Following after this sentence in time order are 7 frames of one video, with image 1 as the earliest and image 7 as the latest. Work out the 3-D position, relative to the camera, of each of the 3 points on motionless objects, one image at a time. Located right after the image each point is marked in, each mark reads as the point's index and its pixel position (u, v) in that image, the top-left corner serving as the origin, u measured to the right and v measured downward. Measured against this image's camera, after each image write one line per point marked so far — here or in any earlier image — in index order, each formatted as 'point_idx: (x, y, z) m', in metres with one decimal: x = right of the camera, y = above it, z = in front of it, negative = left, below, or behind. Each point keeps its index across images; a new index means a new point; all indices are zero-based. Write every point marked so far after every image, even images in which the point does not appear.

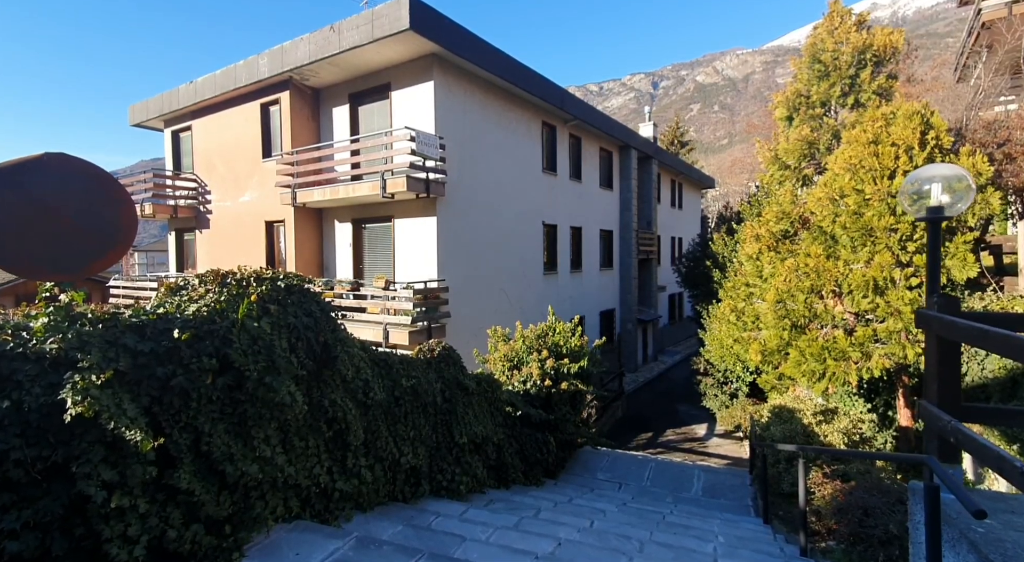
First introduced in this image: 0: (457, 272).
0: (-1.2, +0.2, +13.6) m
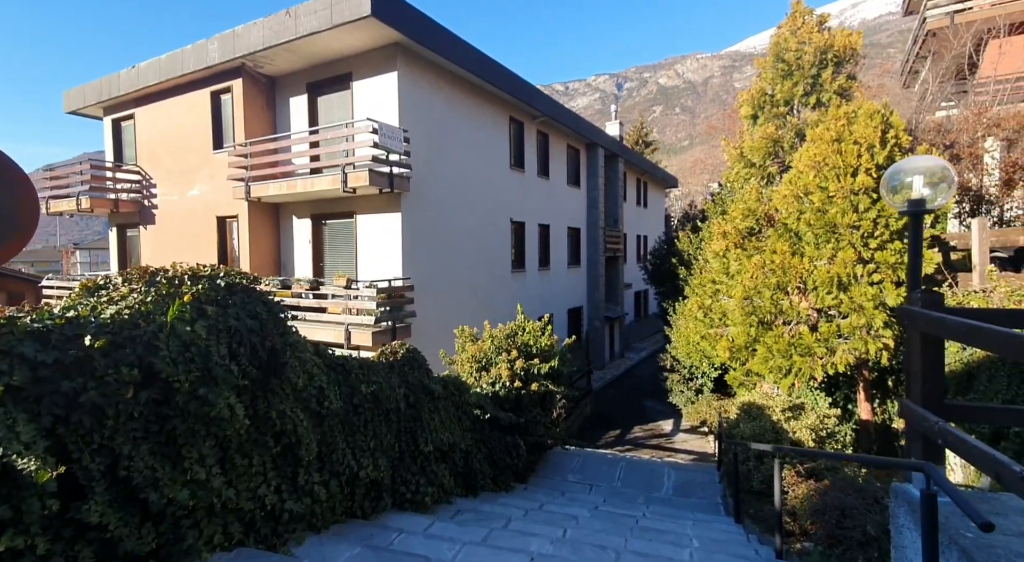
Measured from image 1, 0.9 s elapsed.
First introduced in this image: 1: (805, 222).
0: (-2.0, +0.3, +13.2) m
1: (+4.2, +0.9, +8.1) m
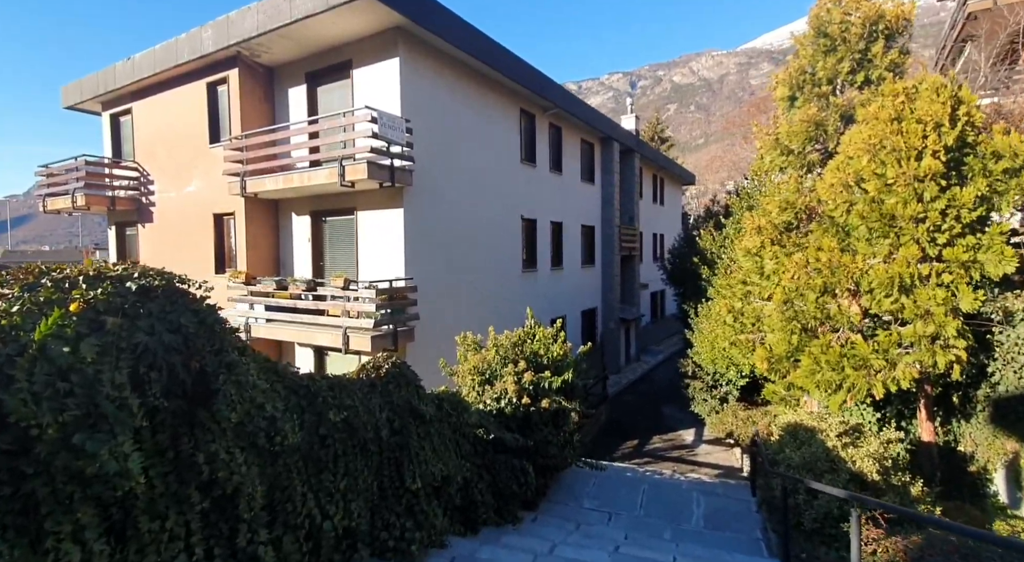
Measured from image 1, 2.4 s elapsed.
0: (-1.8, +0.3, +12.3) m
1: (+4.3, +0.8, +7.1) m
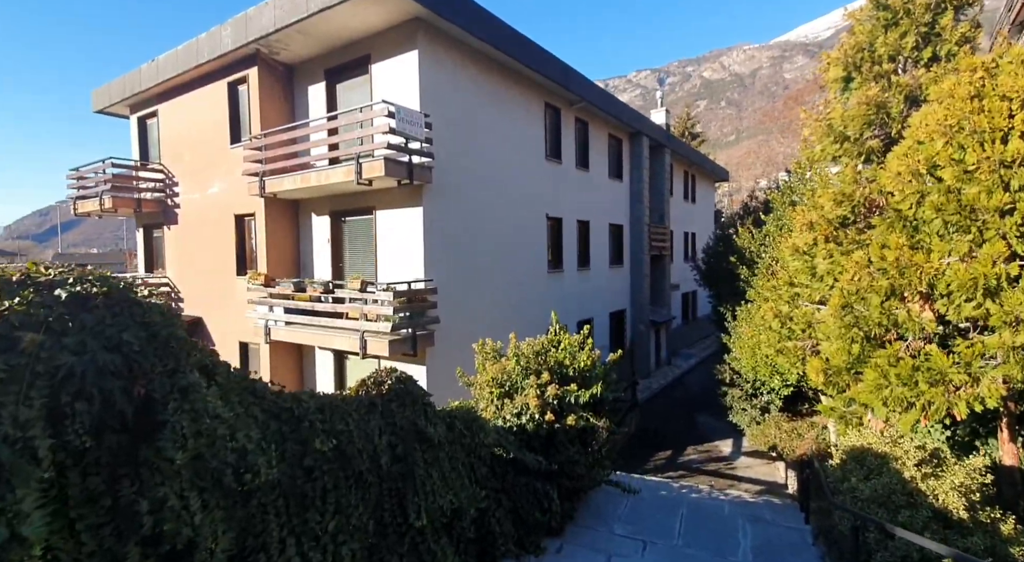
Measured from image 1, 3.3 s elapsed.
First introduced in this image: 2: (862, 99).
0: (-1.3, +0.2, +11.8) m
1: (+4.5, +0.8, +6.3) m
2: (+4.8, +2.5, +7.9) m
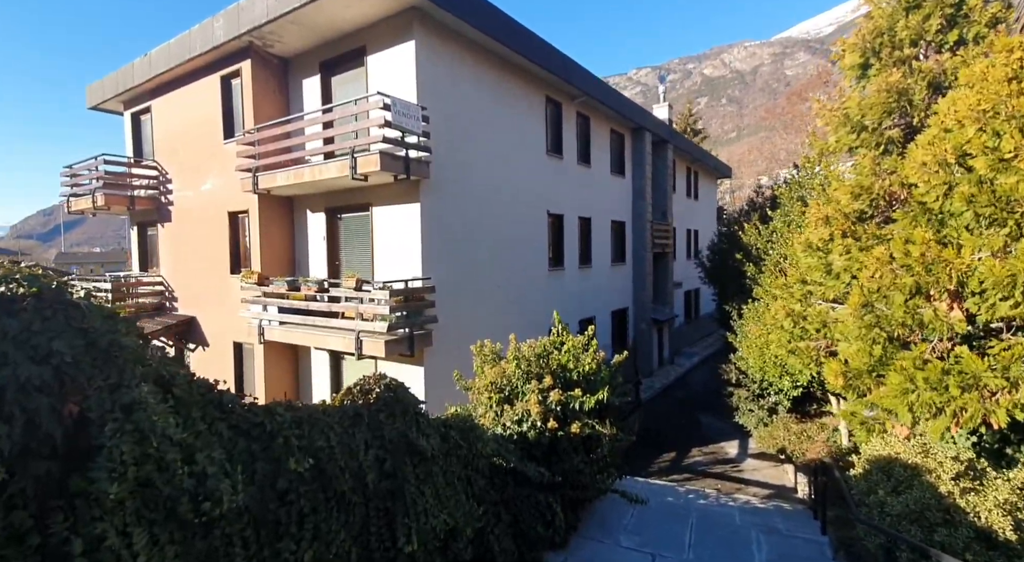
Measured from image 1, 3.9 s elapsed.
0: (-1.2, +0.3, +11.4) m
1: (+4.5, +0.8, +5.9) m
2: (+4.8, +2.5, +7.5) m
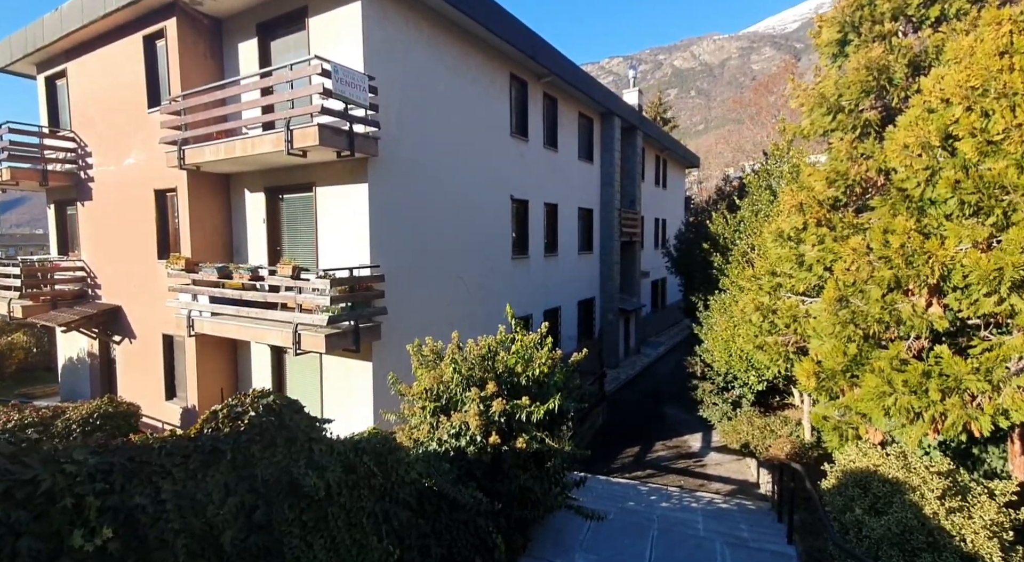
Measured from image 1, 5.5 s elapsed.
0: (-2.1, +0.5, +10.6) m
1: (+4.0, +0.9, +5.4) m
2: (+4.2, +2.6, +7.0) m
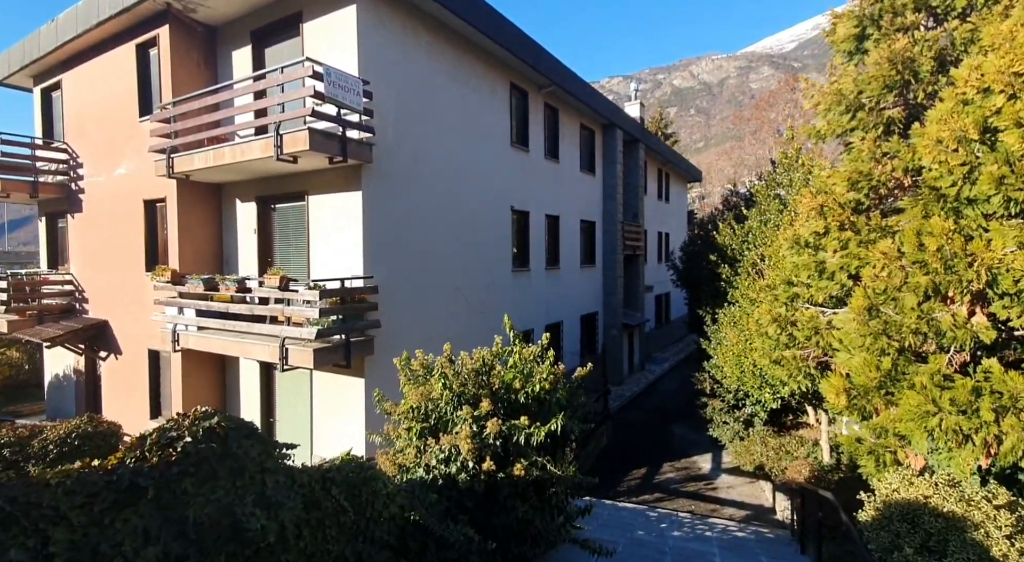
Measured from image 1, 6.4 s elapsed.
0: (-2.1, +0.3, +10.1) m
1: (+4.0, +0.9, +4.9) m
2: (+4.2, +2.5, +6.5) m
